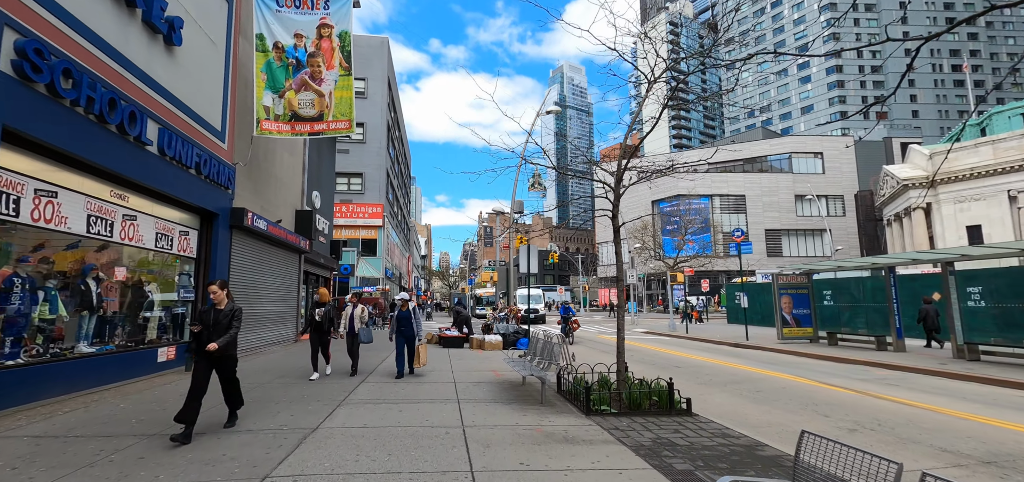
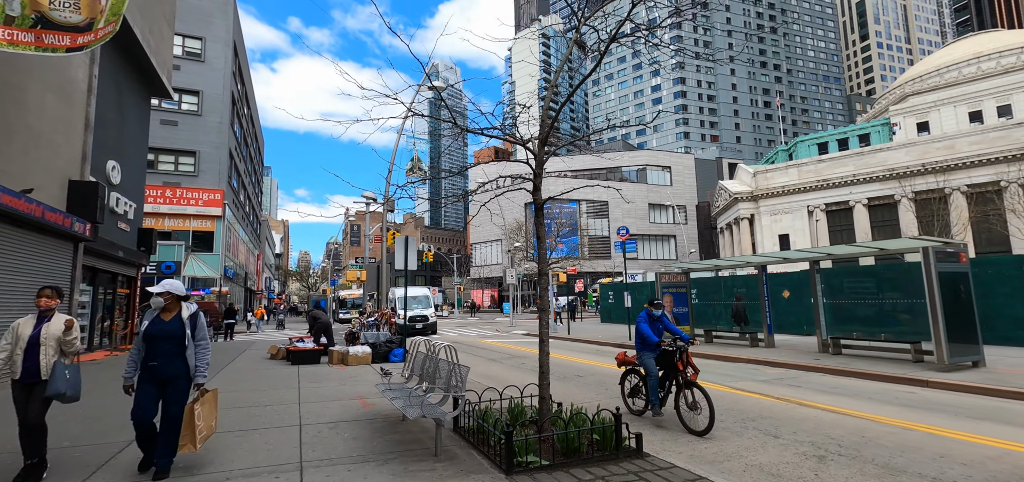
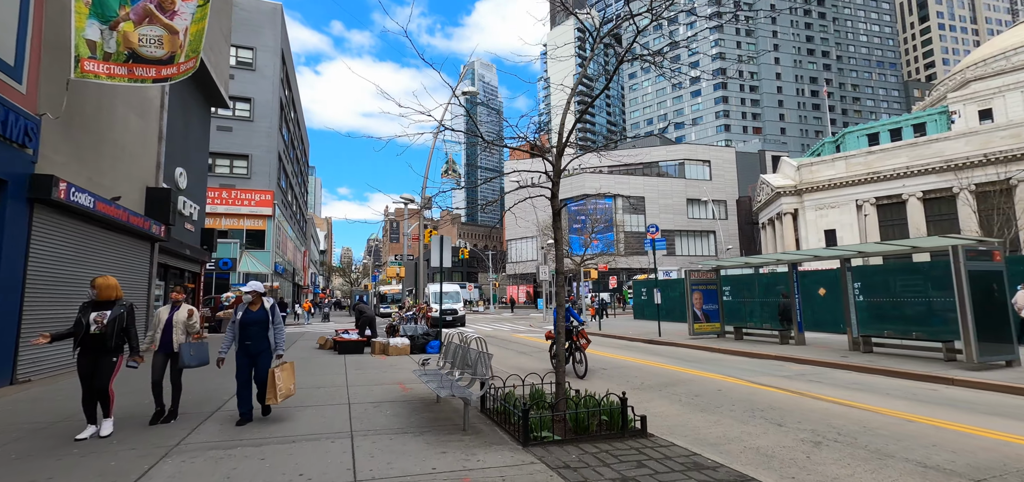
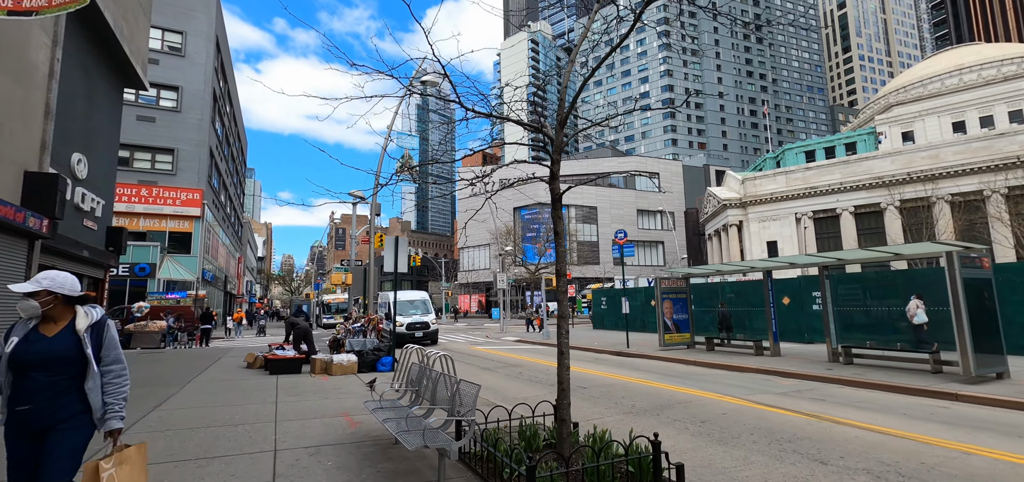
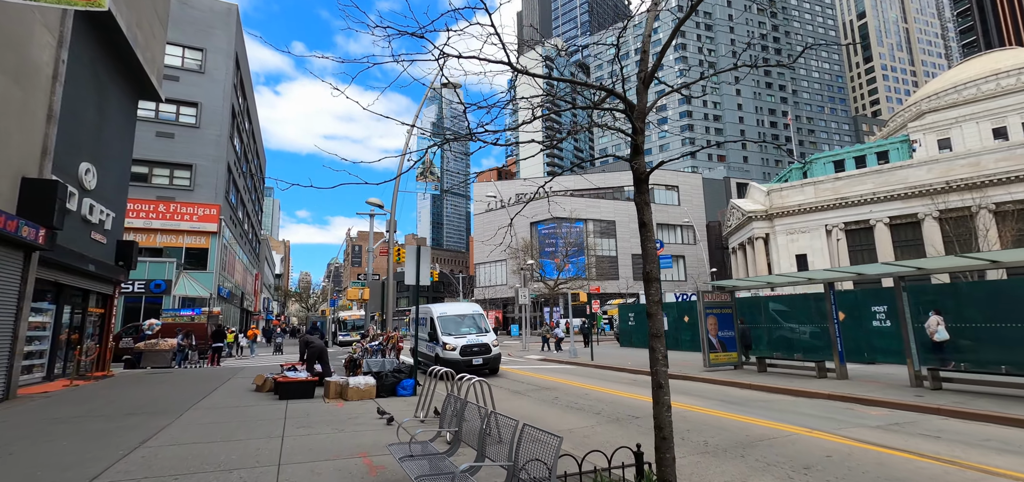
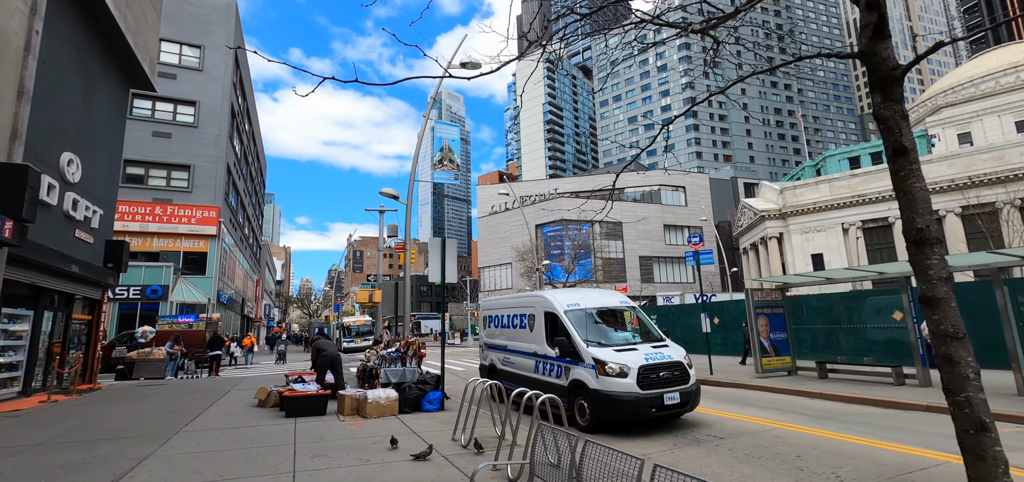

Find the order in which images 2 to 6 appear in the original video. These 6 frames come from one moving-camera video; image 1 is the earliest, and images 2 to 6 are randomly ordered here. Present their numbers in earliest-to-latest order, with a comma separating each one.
3, 2, 4, 5, 6
